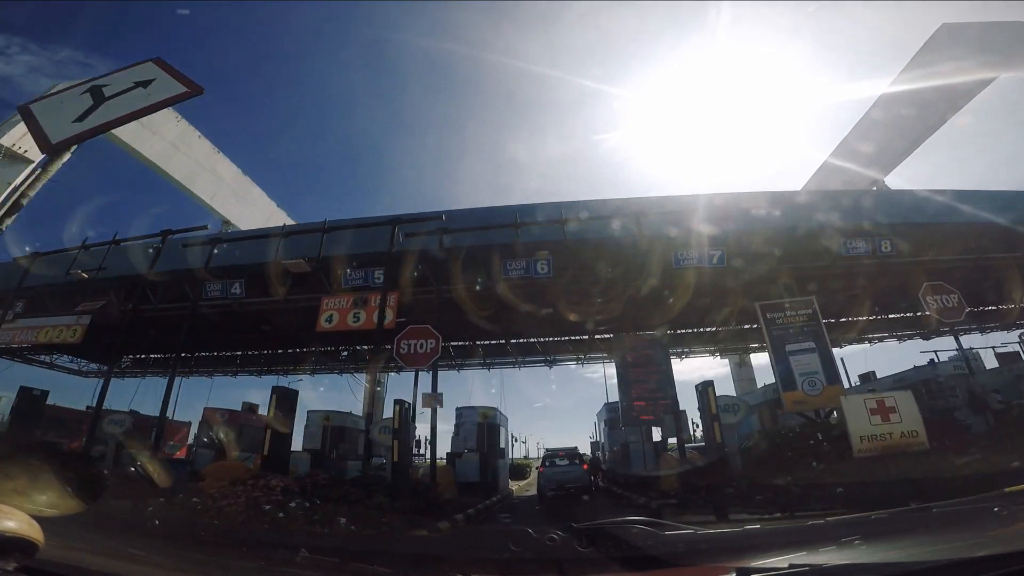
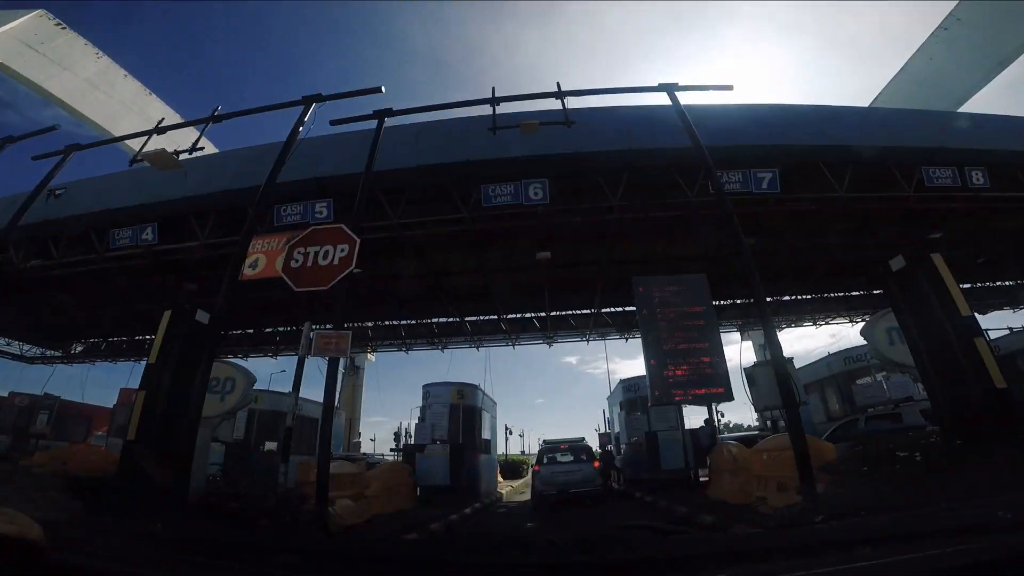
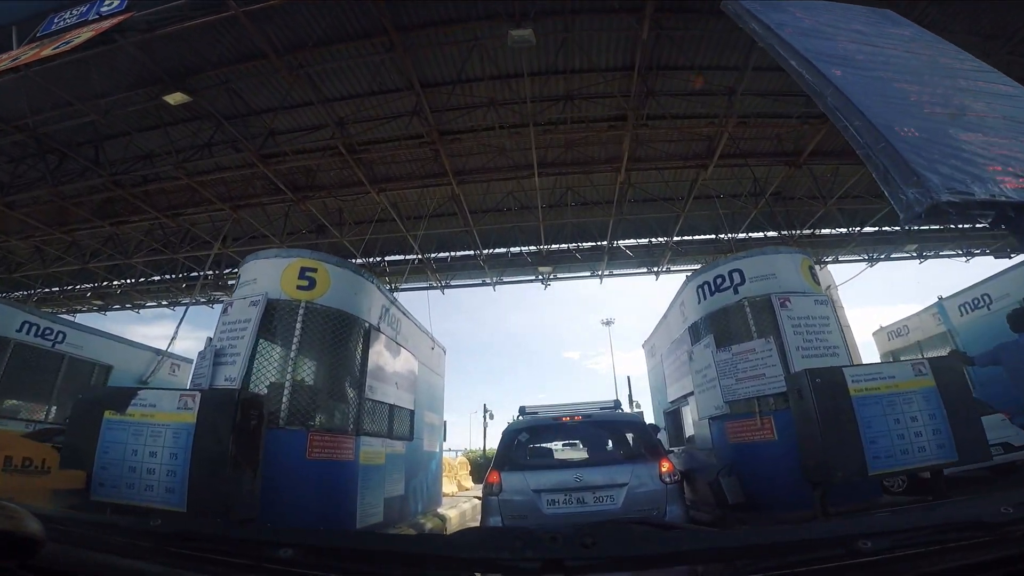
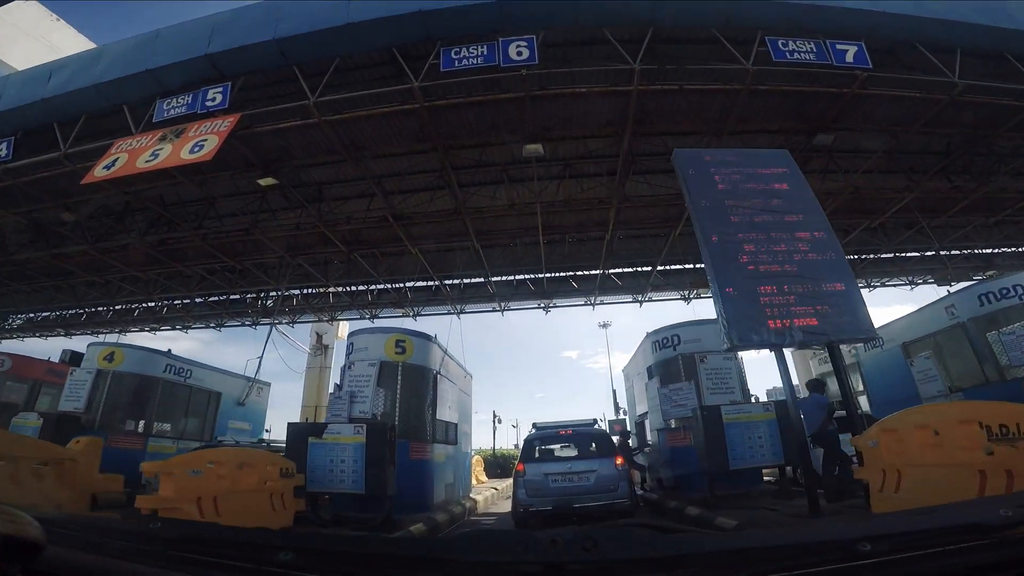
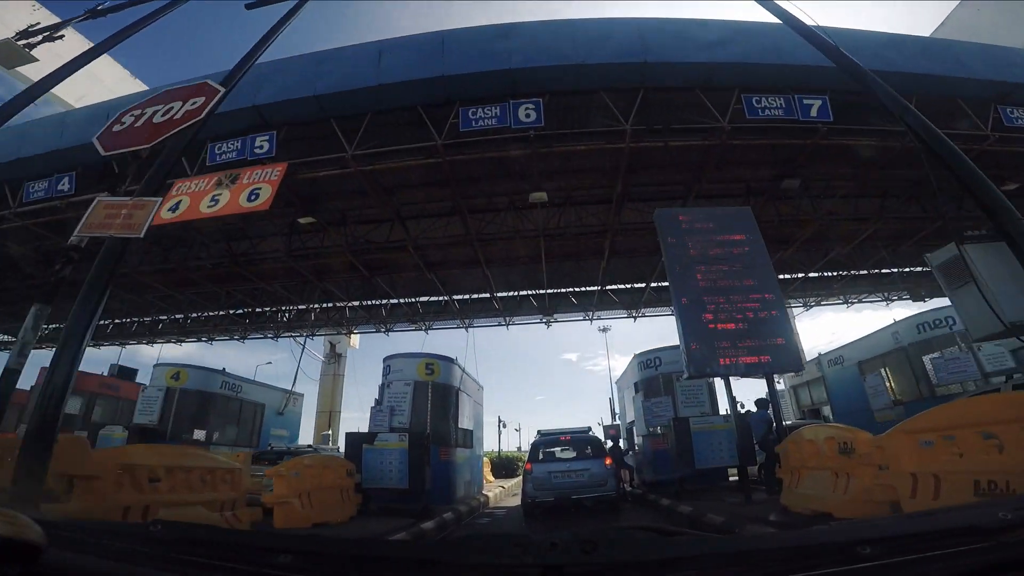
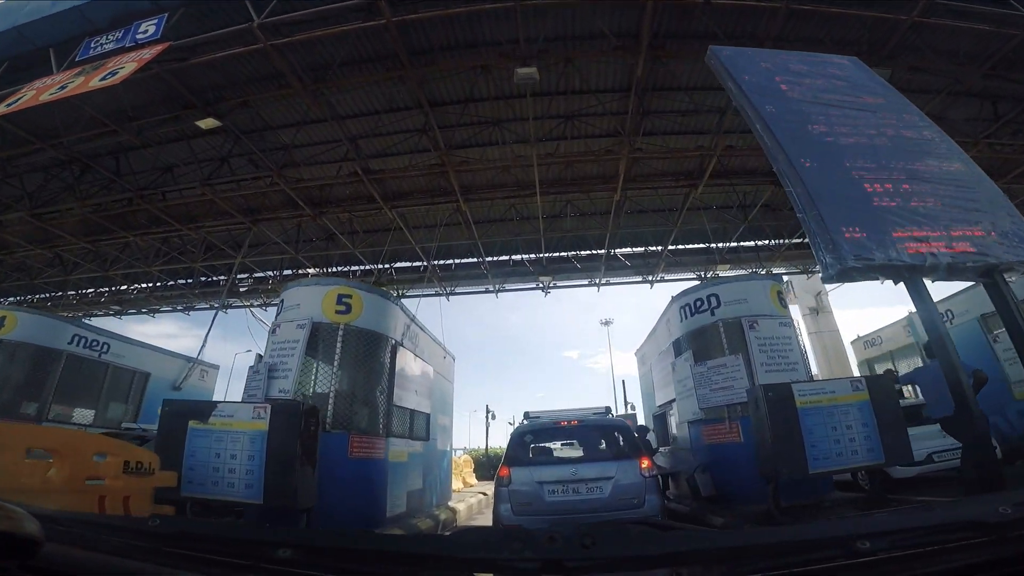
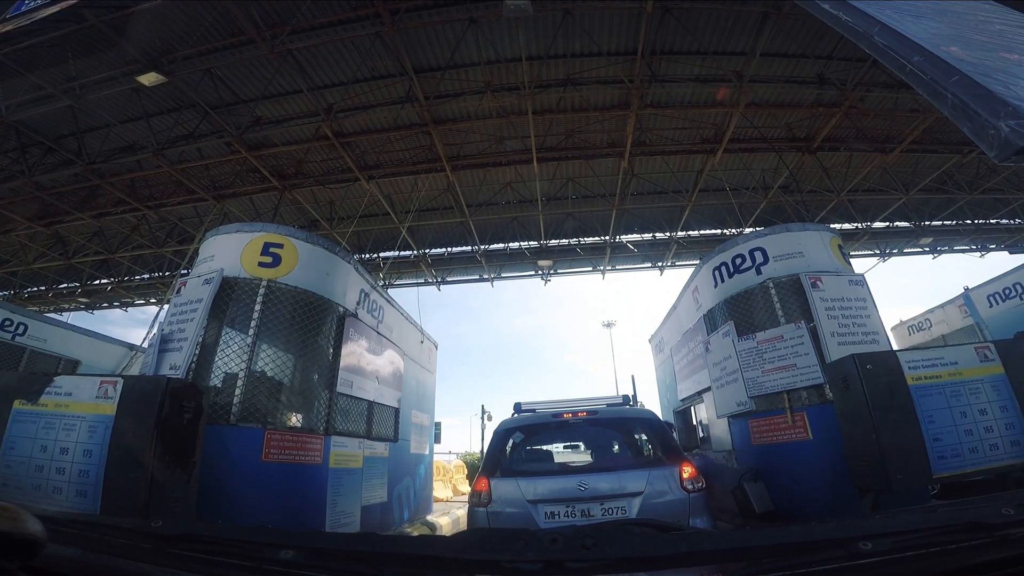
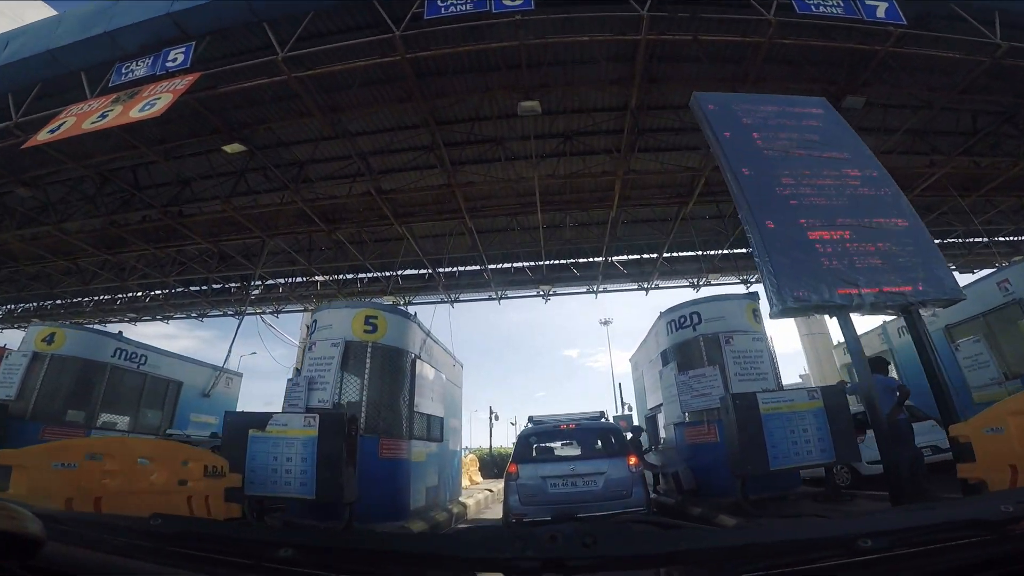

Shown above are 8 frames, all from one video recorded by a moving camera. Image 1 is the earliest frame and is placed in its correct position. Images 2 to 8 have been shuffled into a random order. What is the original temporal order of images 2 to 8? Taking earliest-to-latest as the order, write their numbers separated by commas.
2, 5, 4, 8, 6, 3, 7
